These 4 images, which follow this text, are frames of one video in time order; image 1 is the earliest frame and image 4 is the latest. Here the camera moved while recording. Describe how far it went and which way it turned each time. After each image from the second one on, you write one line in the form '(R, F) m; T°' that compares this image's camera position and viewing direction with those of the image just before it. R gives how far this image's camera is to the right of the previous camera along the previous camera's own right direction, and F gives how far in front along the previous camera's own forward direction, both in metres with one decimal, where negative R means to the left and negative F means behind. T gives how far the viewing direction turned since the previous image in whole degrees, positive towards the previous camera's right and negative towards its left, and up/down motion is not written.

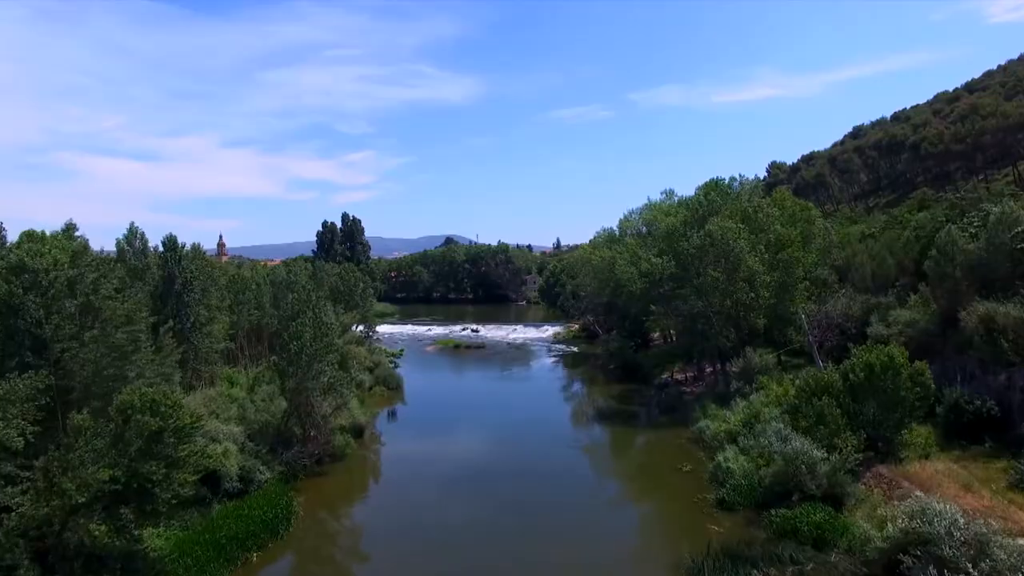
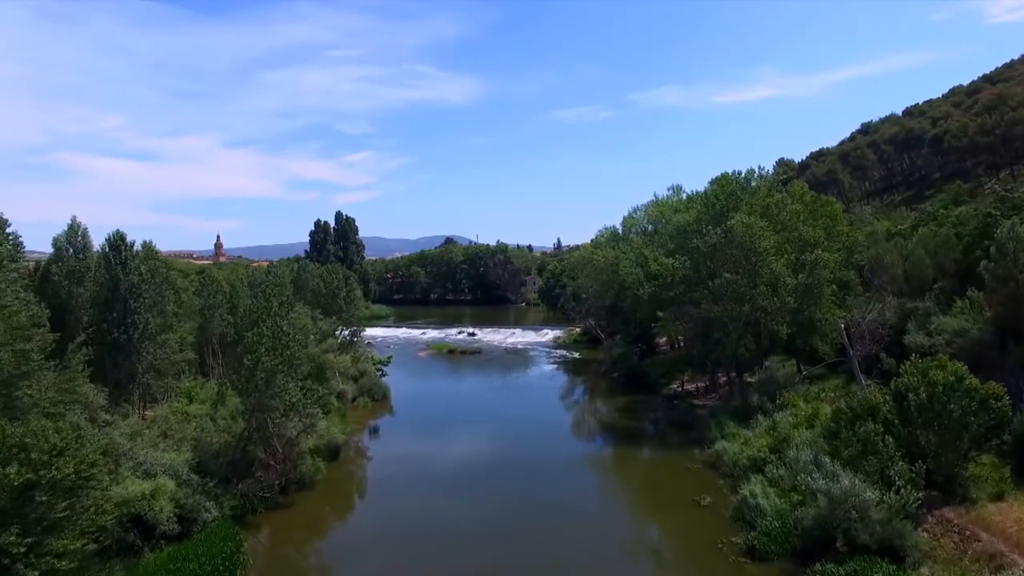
(+0.3, +4.1) m; 0°
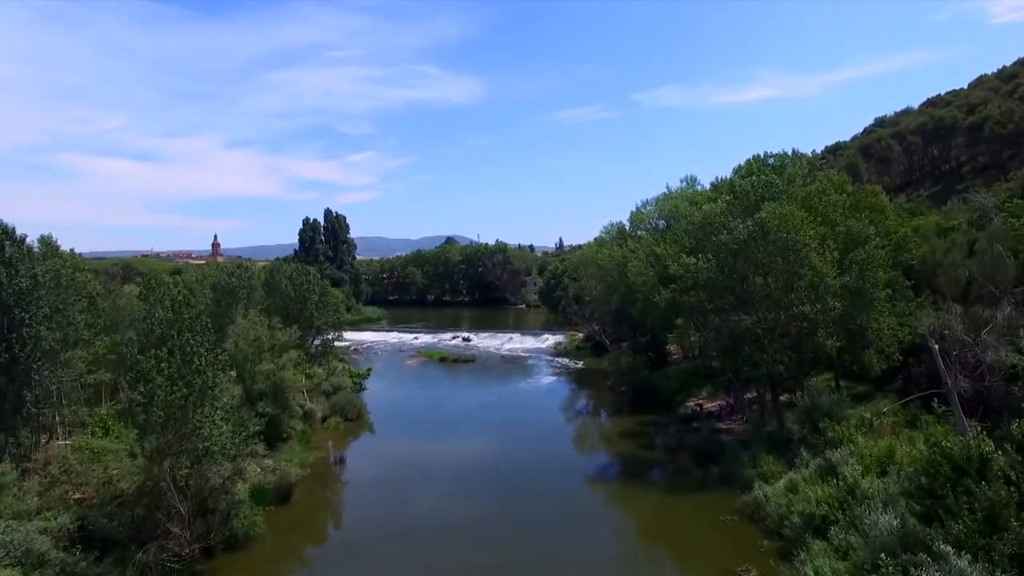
(+0.5, +6.2) m; 0°
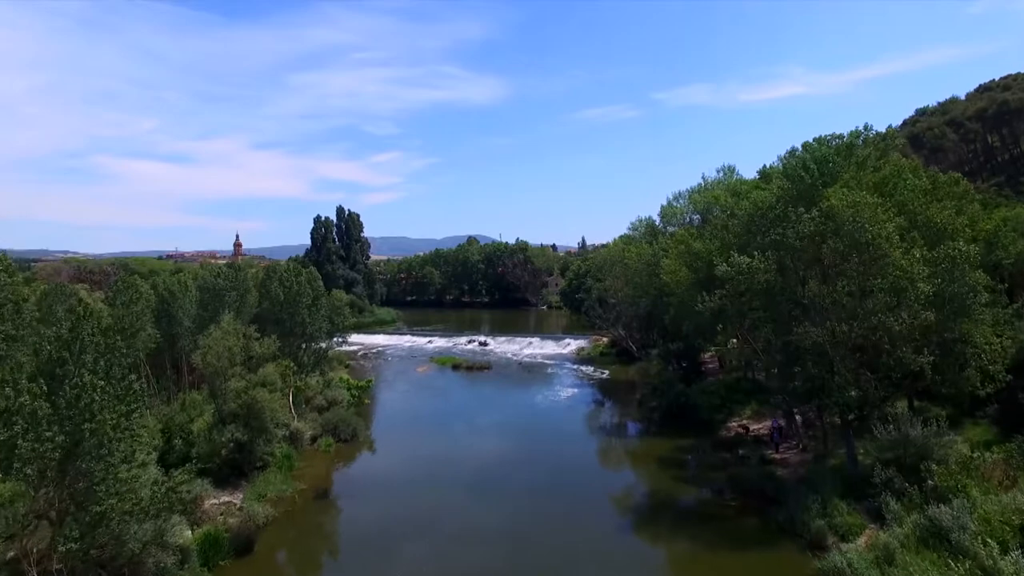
(+0.4, +5.4) m; -2°
